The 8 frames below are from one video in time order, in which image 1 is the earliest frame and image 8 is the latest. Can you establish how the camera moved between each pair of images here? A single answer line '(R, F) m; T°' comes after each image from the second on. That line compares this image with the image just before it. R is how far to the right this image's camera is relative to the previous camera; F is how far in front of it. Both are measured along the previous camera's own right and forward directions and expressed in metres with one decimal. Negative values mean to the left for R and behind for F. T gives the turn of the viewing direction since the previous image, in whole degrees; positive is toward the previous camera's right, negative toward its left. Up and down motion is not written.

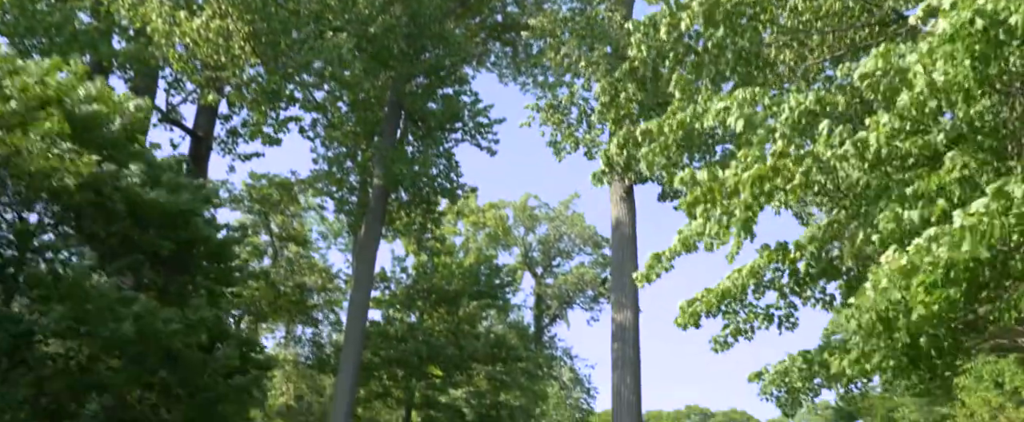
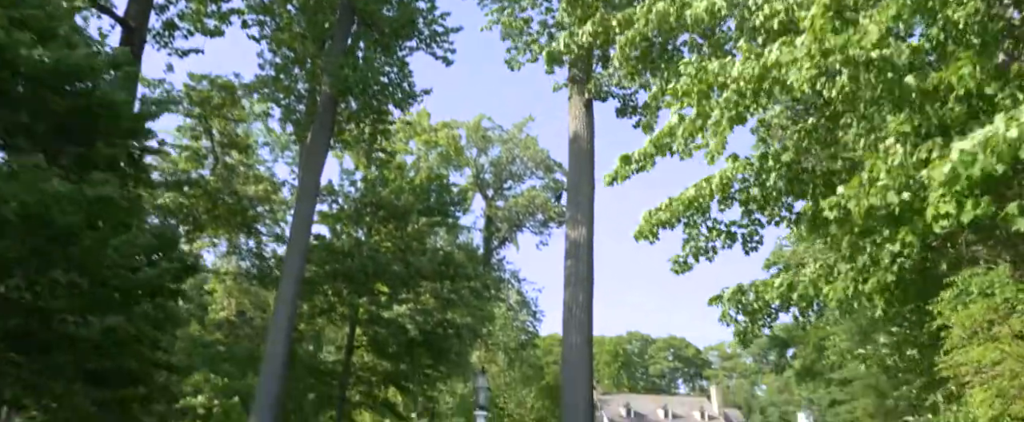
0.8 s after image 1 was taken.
(-0.1, +0.6) m; +4°
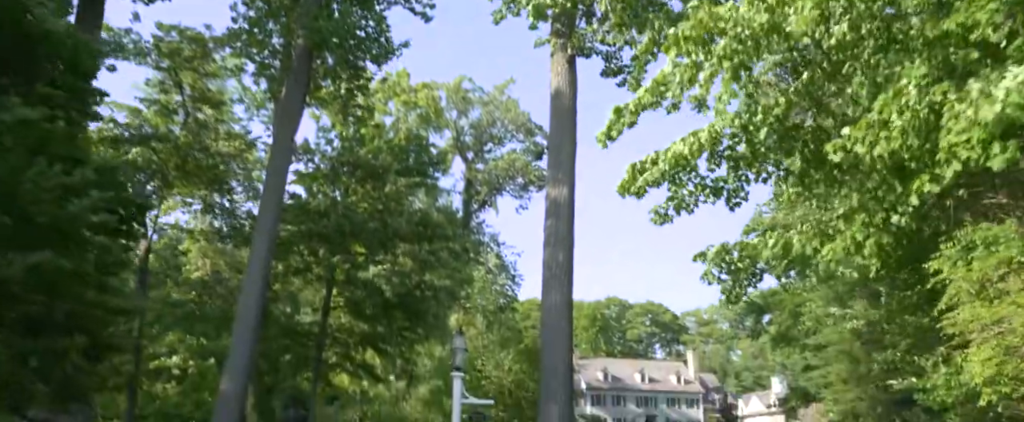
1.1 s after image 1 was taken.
(0.0, +0.4) m; +2°
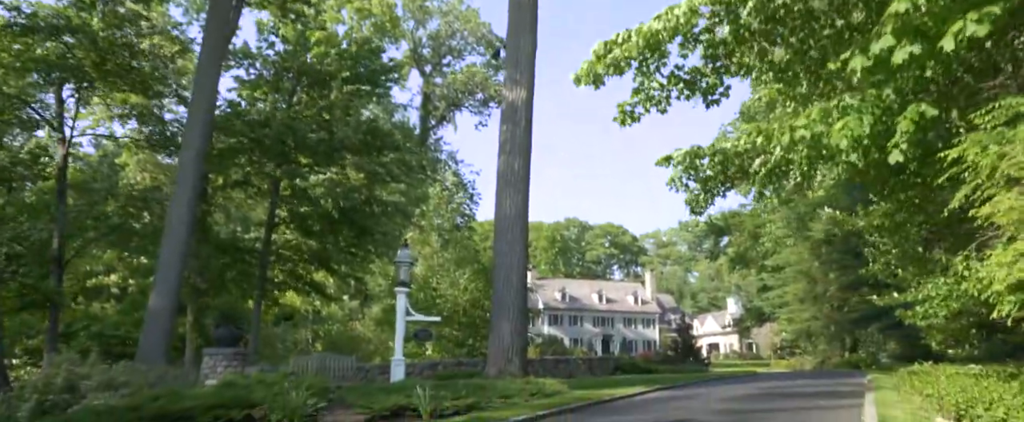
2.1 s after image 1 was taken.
(+0.2, +1.2) m; +3°
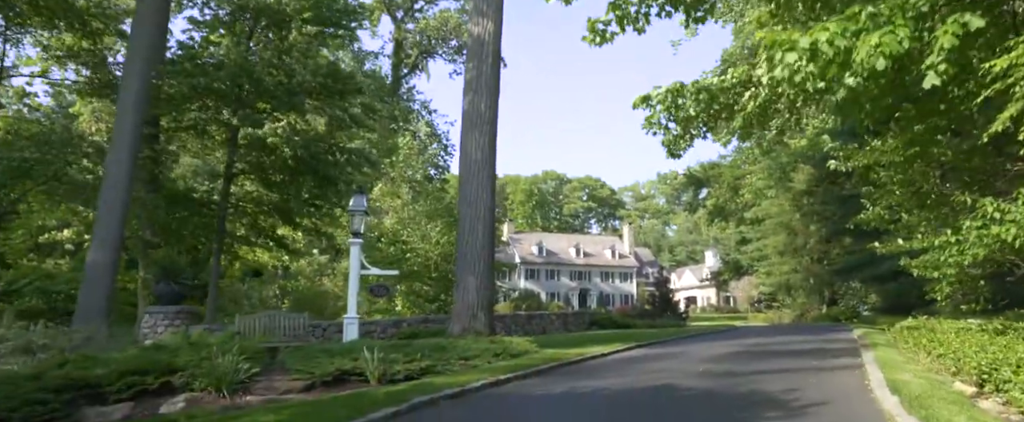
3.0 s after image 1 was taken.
(+0.2, +1.1) m; +2°
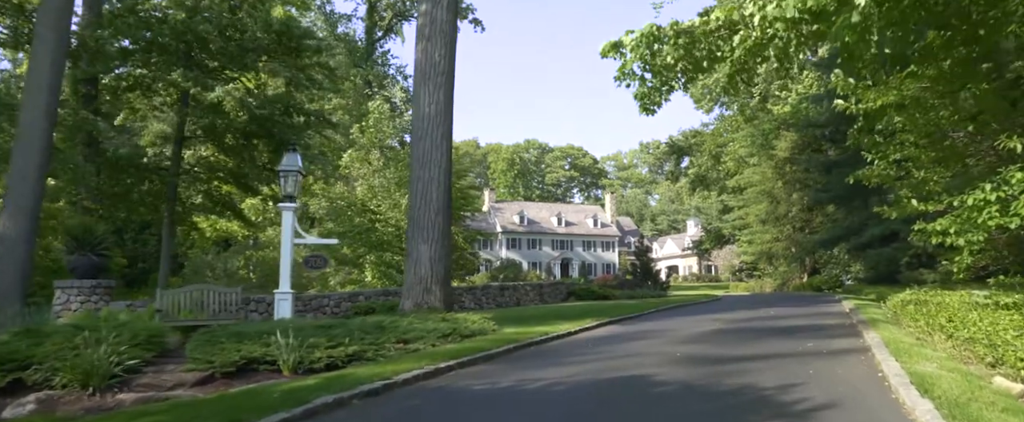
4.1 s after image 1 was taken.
(+0.4, +1.3) m; +1°
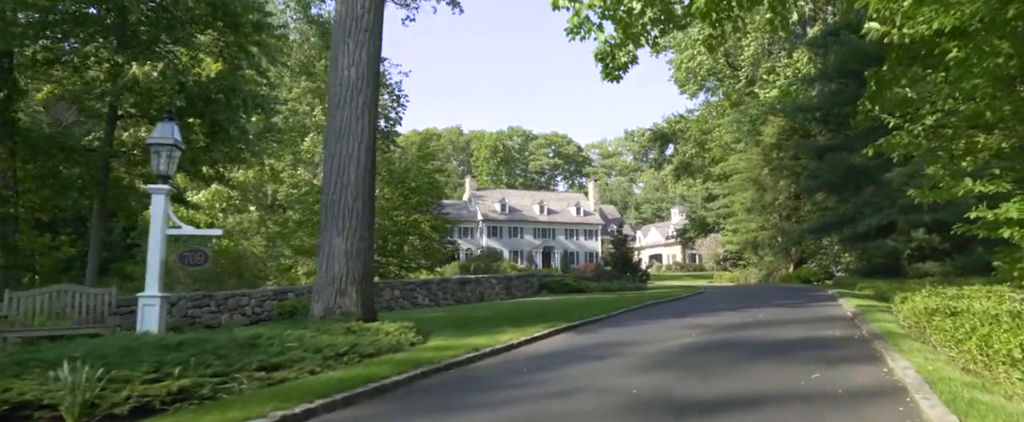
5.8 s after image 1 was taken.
(+0.6, +1.9) m; +1°
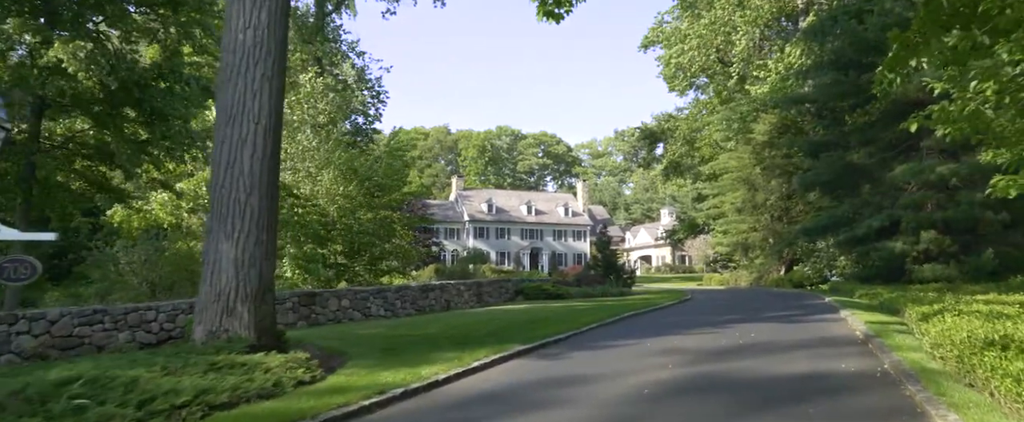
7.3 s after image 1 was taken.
(+0.6, +1.7) m; +1°
